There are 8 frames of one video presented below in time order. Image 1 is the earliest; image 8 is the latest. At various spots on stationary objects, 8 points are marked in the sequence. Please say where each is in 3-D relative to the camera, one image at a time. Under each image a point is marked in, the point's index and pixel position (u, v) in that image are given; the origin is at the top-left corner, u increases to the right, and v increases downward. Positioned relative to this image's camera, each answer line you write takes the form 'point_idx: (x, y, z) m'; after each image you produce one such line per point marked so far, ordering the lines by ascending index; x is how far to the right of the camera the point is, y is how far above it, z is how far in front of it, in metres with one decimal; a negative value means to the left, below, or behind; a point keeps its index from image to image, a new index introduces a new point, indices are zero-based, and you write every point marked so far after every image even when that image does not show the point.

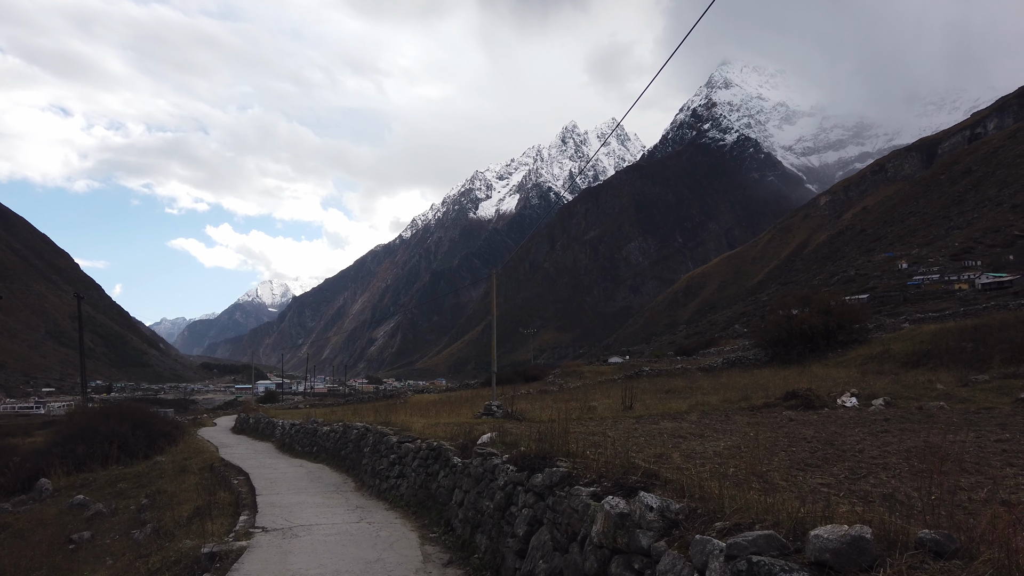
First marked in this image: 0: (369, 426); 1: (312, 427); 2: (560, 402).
0: (-2.5, -2.4, +13.1) m
1: (-4.6, -3.2, +17.3) m
2: (+1.3, -2.8, +18.6) m
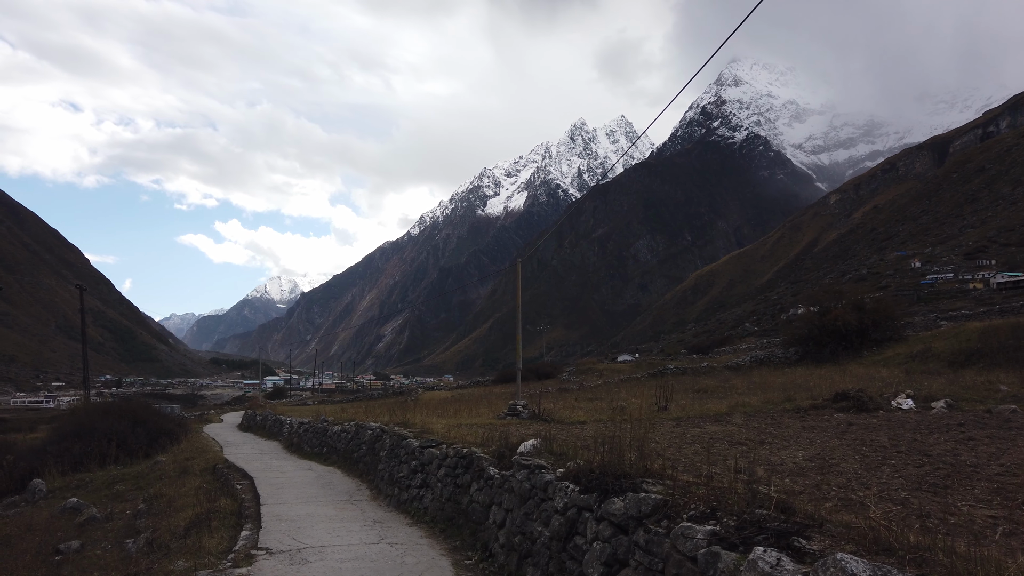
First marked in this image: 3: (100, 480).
0: (-2.1, -2.2, +12.0) m
1: (-4.1, -3.0, +16.3) m
2: (+1.8, -2.6, +17.4) m
3: (-8.8, -4.1, +16.3) m
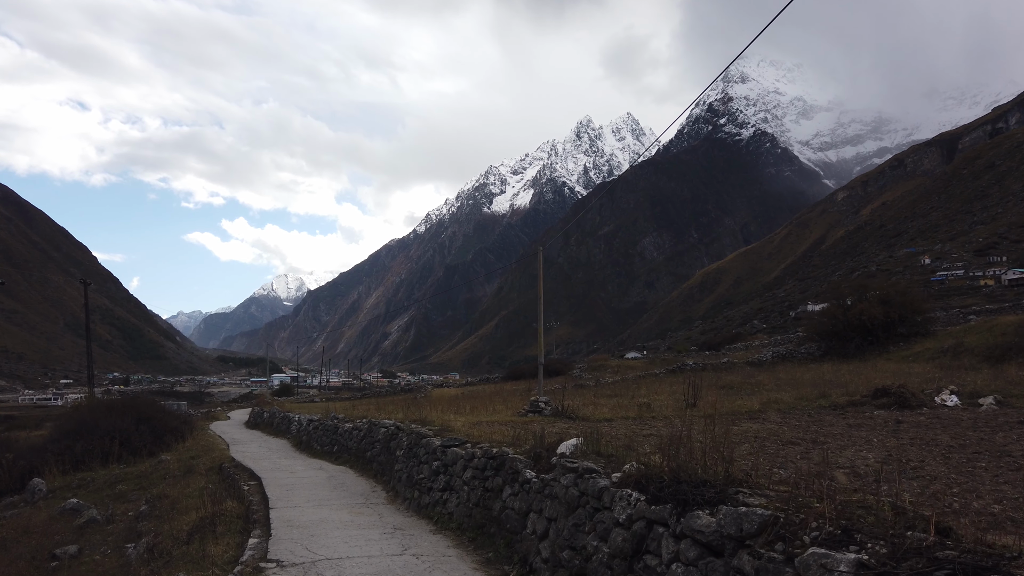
0: (-1.7, -2.1, +11.4) m
1: (-3.7, -2.8, +15.6) m
2: (+2.2, -2.4, +16.7) m
3: (-8.5, -4.0, +15.7) m
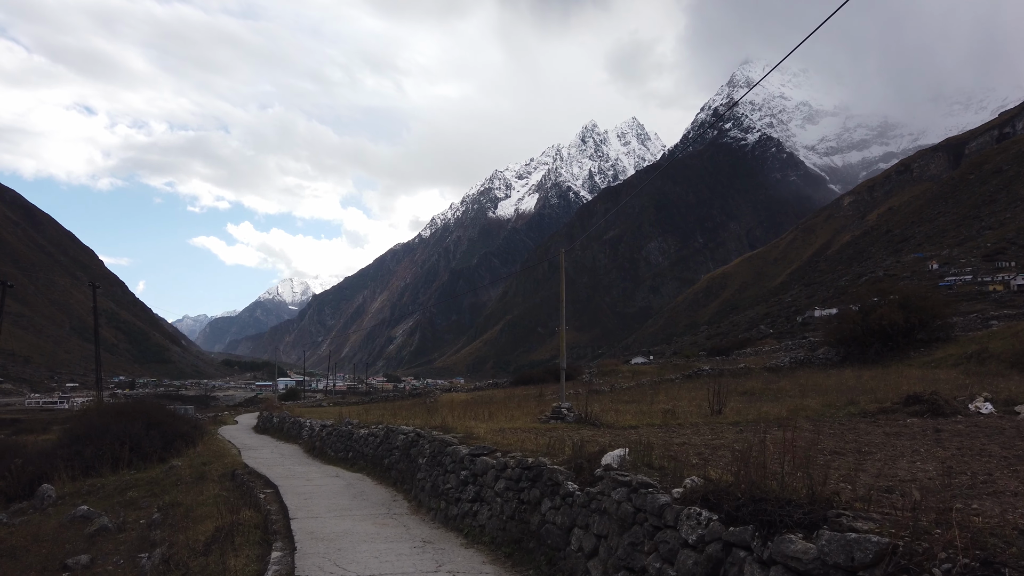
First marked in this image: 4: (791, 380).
0: (-1.4, -2.1, +11.0) m
1: (-3.3, -2.9, +15.3) m
2: (+2.6, -2.5, +16.4) m
3: (-8.1, -4.0, +15.4) m
4: (+7.1, -2.3, +19.3) m
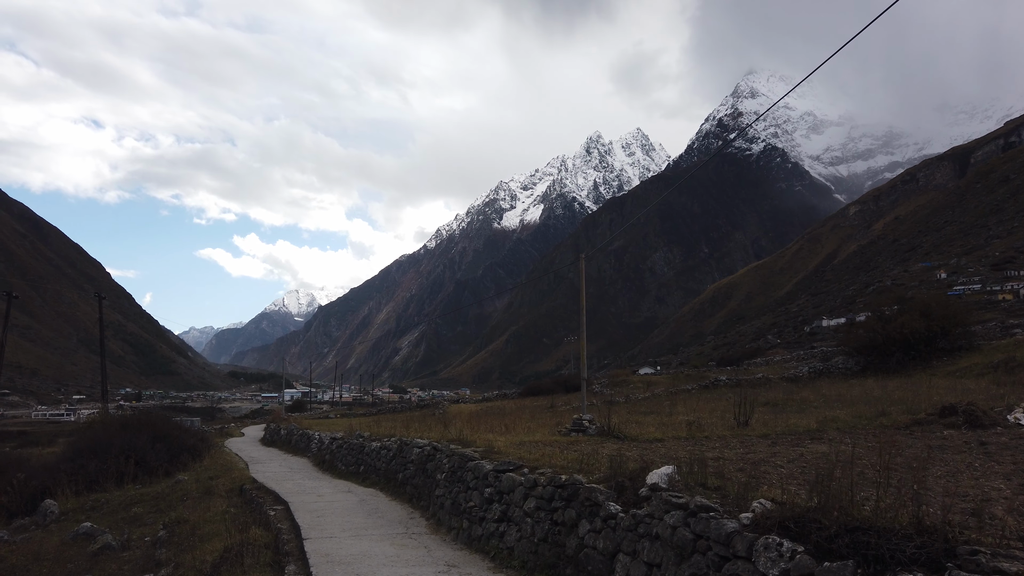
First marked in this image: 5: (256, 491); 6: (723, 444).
0: (-1.1, -2.2, +10.6) m
1: (-3.0, -3.0, +14.8) m
2: (+2.9, -2.7, +15.9) m
3: (-7.8, -4.2, +14.9) m
4: (+7.4, -2.5, +18.7) m
5: (-4.1, -3.3, +12.3) m
6: (+2.8, -2.1, +10.0) m
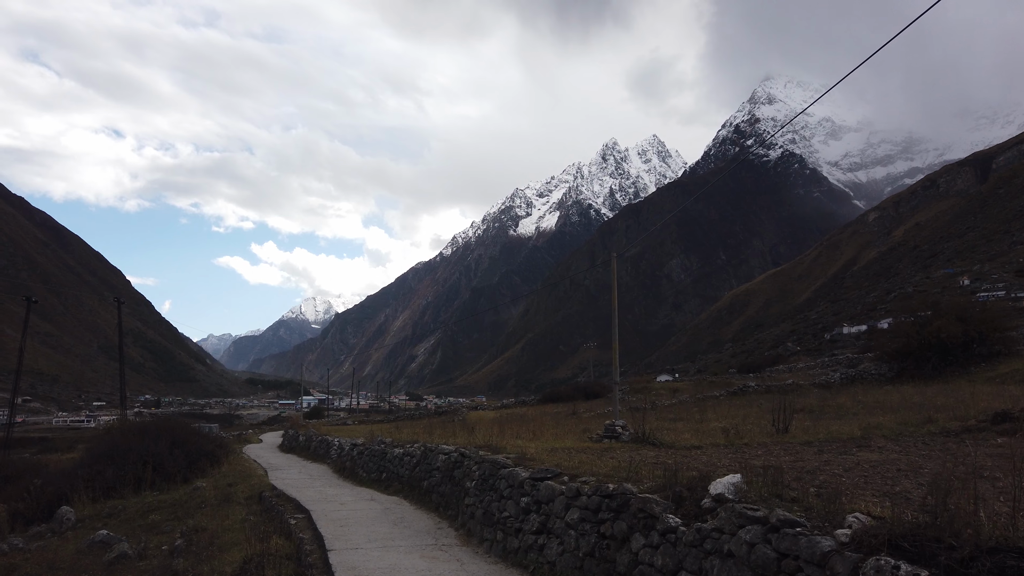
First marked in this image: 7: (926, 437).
0: (-0.7, -2.2, +10.1) m
1: (-2.5, -3.1, +14.4) m
2: (+3.4, -2.7, +15.3) m
3: (-7.3, -4.2, +14.6) m
4: (+8.0, -2.6, +18.1) m
5: (-3.7, -3.3, +11.9) m
6: (+3.2, -2.0, +9.5) m
7: (+6.1, -2.2, +11.2) m
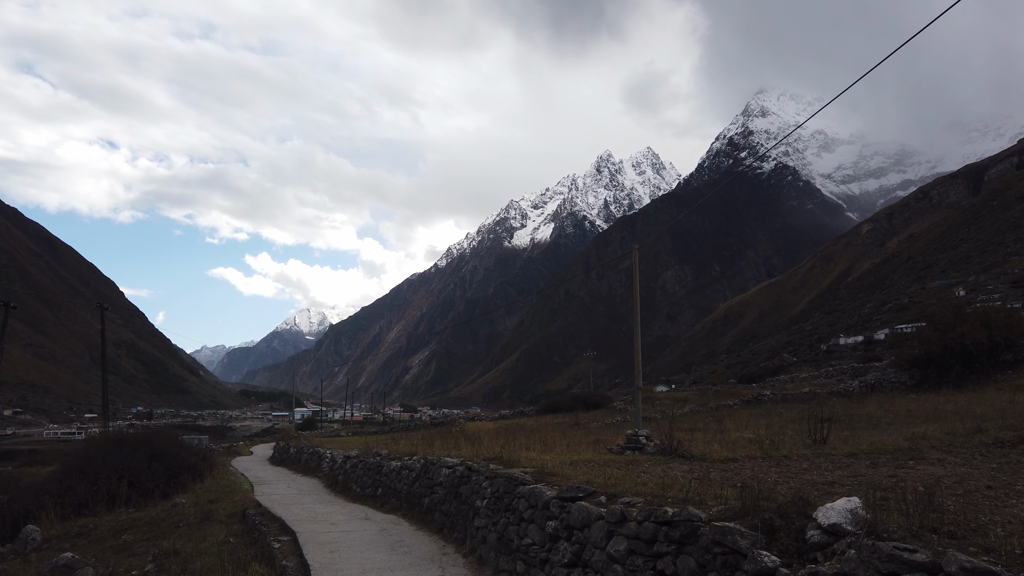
0: (-0.5, -2.1, +9.0) m
1: (-2.4, -3.0, +13.2) m
2: (+3.5, -2.7, +14.2) m
3: (-7.2, -4.2, +13.4) m
4: (+8.1, -2.6, +17.0) m
5: (-3.6, -3.2, +10.7) m
6: (+3.3, -2.0, +8.4) m
7: (+6.3, -2.1, +10.1) m
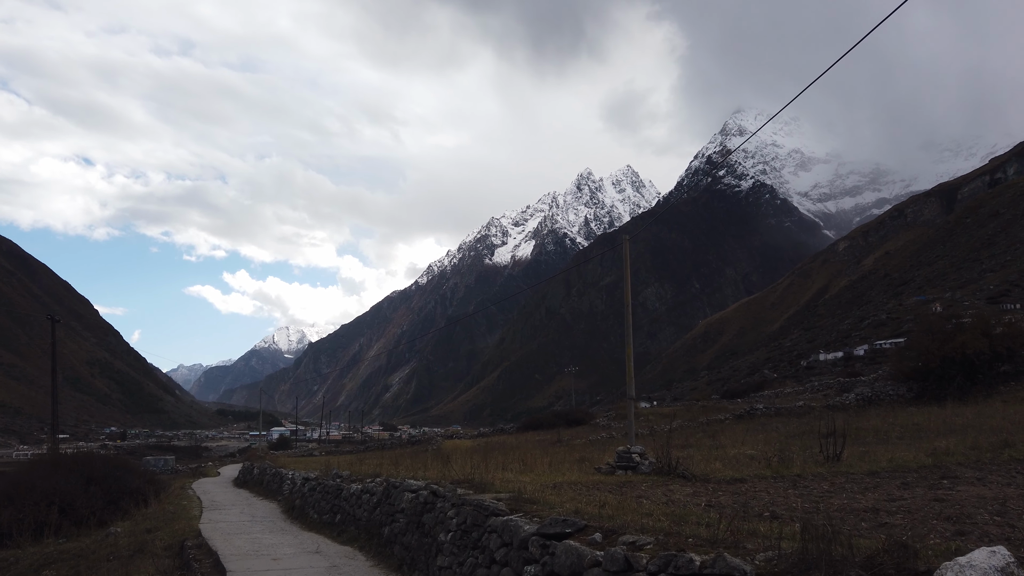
0: (-0.8, -2.0, +7.6) m
1: (-2.8, -3.1, +11.8) m
2: (+3.1, -2.7, +13.0) m
3: (-7.5, -4.2, +11.8) m
4: (+7.6, -2.7, +15.9) m
5: (-3.9, -3.2, +9.3) m
6: (+3.1, -1.9, +7.2) m
7: (+6.0, -2.1, +9.0) m
